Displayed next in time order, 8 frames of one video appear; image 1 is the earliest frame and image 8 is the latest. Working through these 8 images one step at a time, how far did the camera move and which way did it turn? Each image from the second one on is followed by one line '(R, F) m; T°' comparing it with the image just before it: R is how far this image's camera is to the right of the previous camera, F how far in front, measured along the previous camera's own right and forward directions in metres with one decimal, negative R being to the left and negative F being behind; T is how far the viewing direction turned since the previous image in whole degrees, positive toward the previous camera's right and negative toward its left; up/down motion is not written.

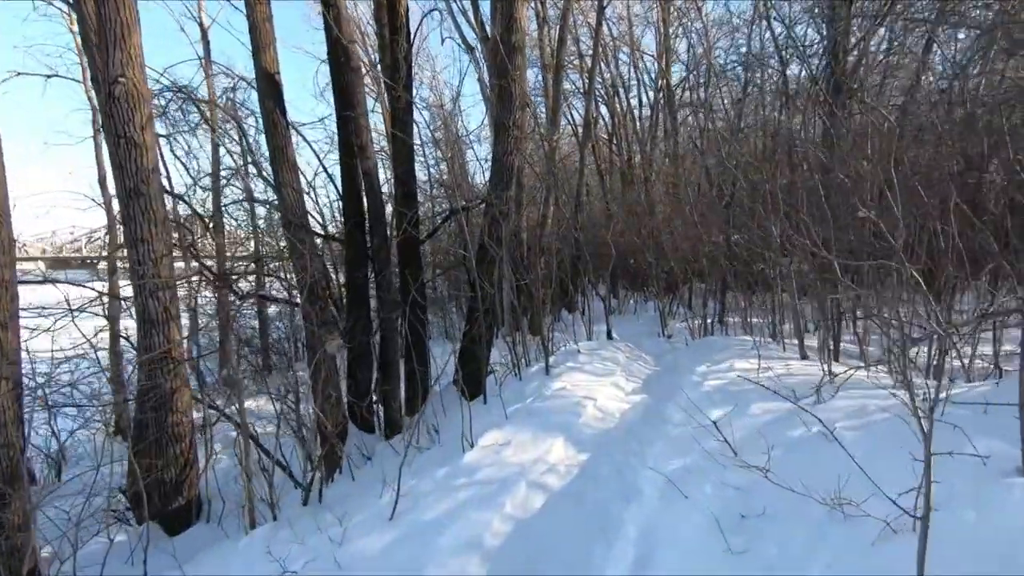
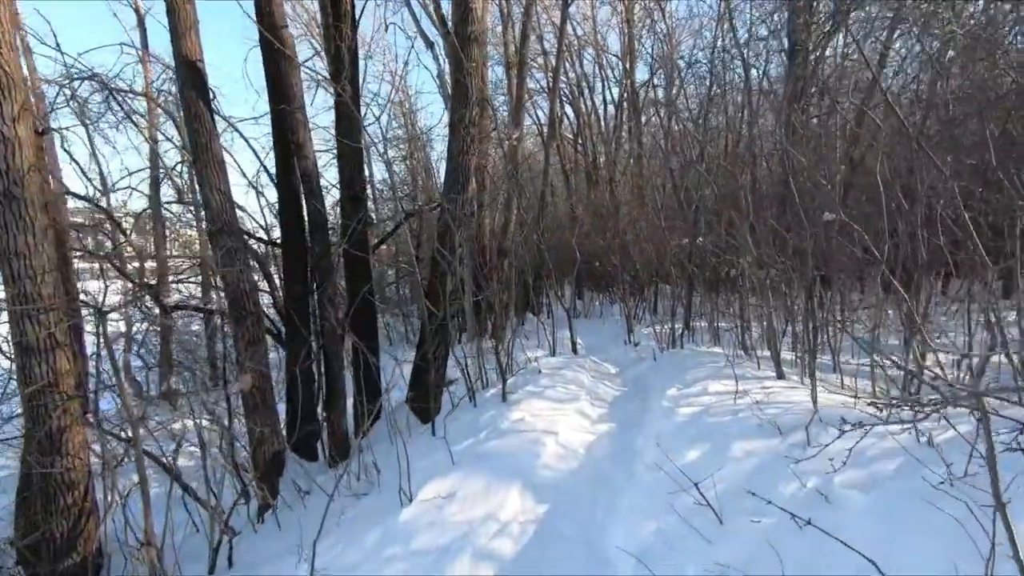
(+0.1, +0.5) m; +4°
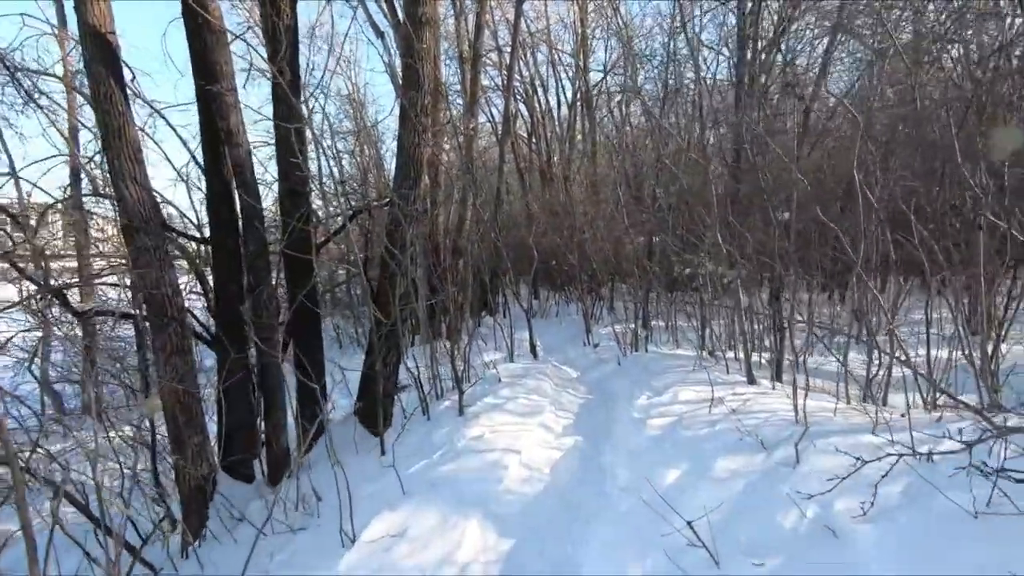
(0.0, +0.4) m; +5°
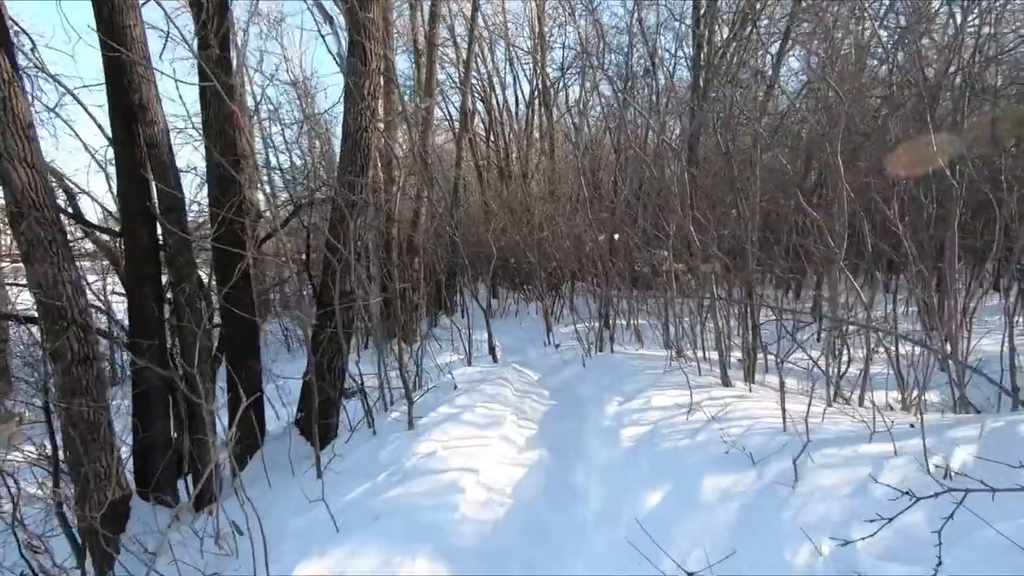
(0.0, +0.4) m; +4°
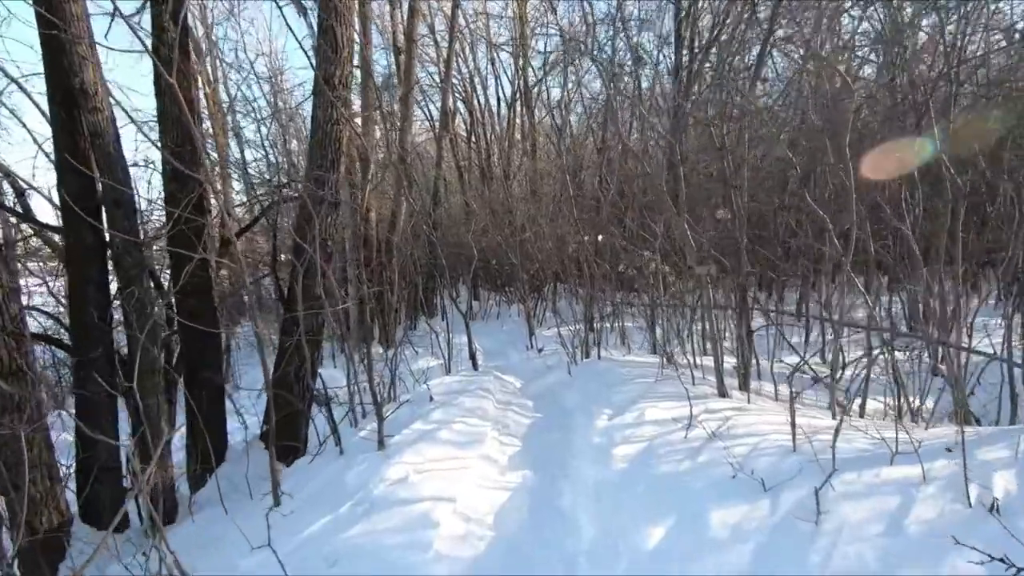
(0.0, +0.3) m; +2°
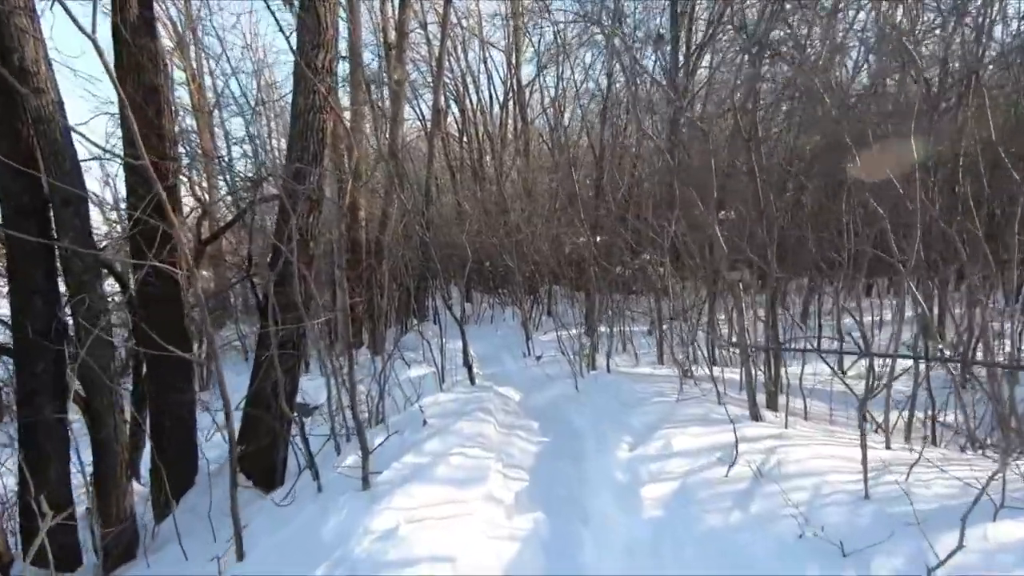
(-0.1, +0.5) m; +1°
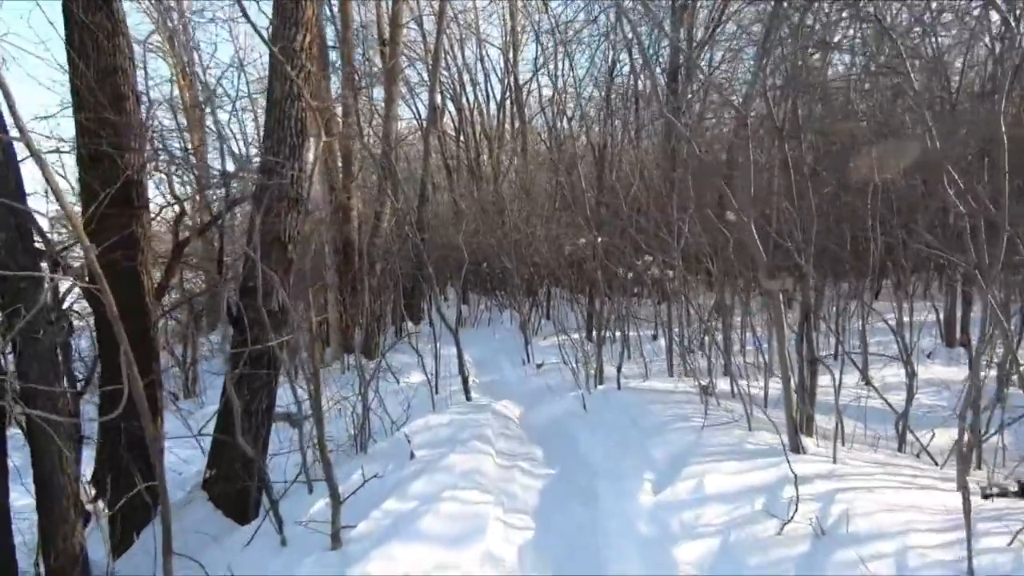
(0.0, +0.5) m; 0°
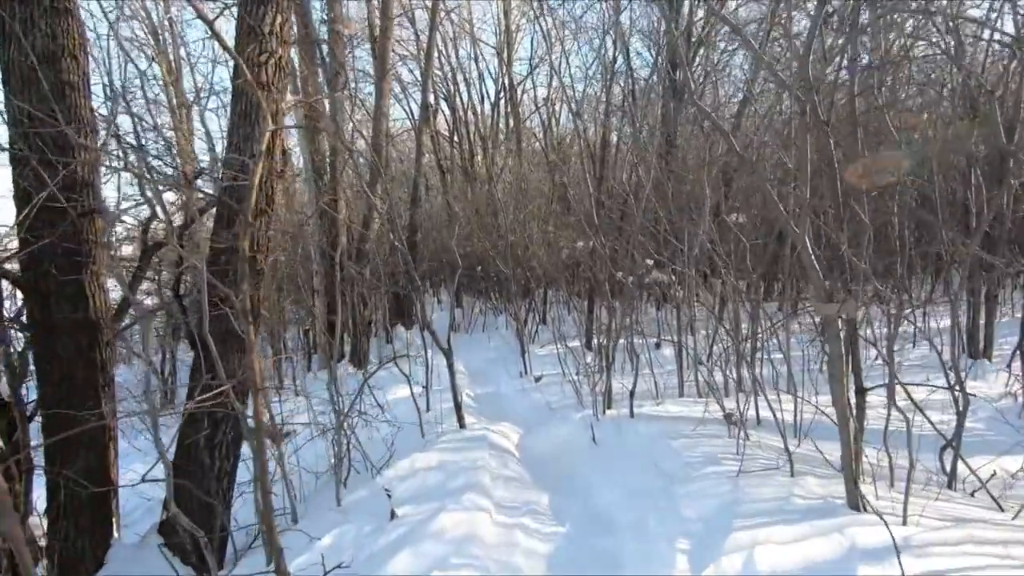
(0.0, +0.5) m; +1°
